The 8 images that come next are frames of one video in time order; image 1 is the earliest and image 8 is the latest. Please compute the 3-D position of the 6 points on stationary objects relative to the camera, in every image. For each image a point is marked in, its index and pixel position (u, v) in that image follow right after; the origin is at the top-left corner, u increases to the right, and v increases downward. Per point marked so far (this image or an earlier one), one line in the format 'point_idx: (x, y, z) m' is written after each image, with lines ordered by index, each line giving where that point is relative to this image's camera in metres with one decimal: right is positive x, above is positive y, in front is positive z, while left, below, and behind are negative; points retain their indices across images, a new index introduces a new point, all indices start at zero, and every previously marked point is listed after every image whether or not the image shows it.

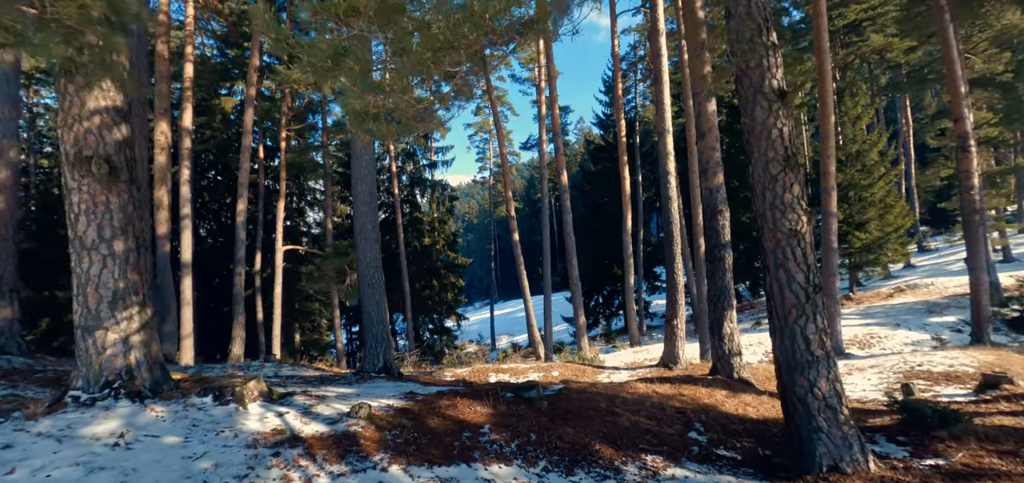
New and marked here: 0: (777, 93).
0: (+2.7, +1.6, +5.7) m
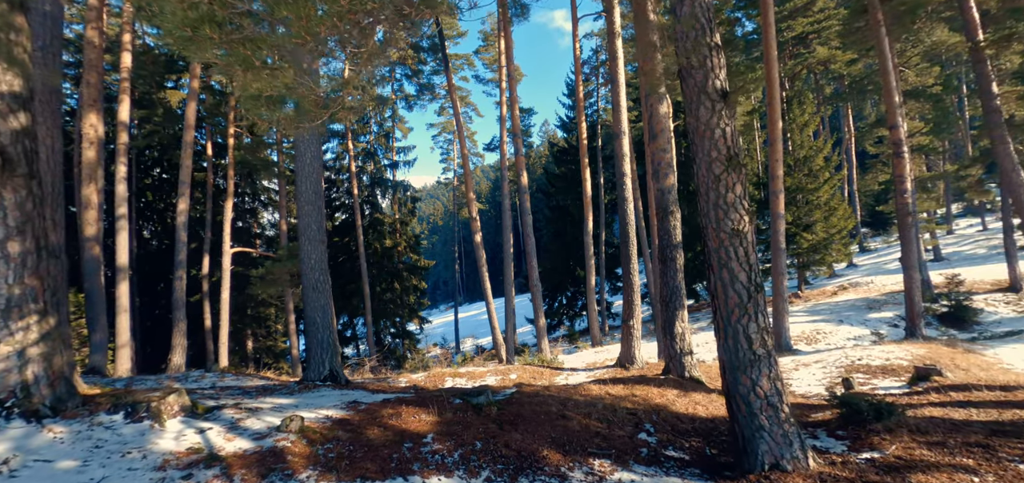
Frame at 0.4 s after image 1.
0: (+2.1, +1.6, +5.7) m
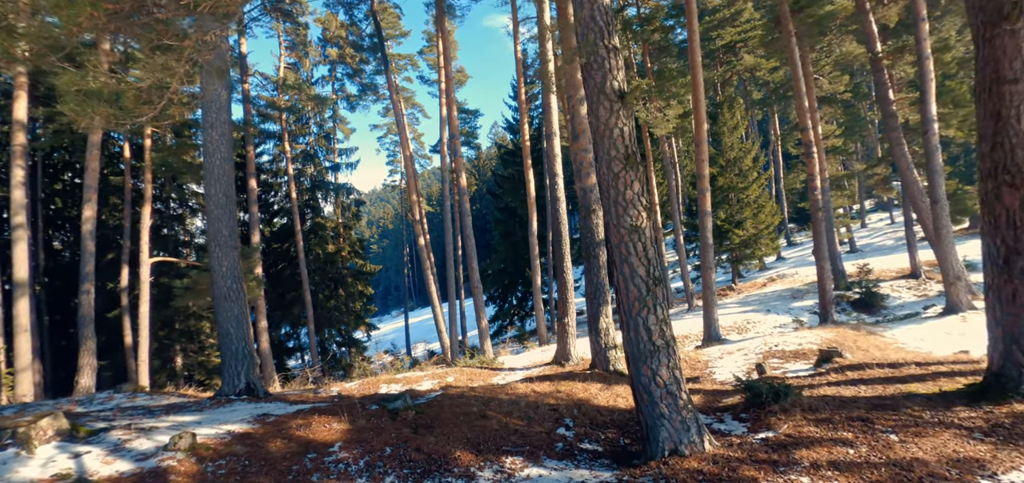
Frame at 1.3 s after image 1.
0: (+1.1, +1.6, +5.9) m
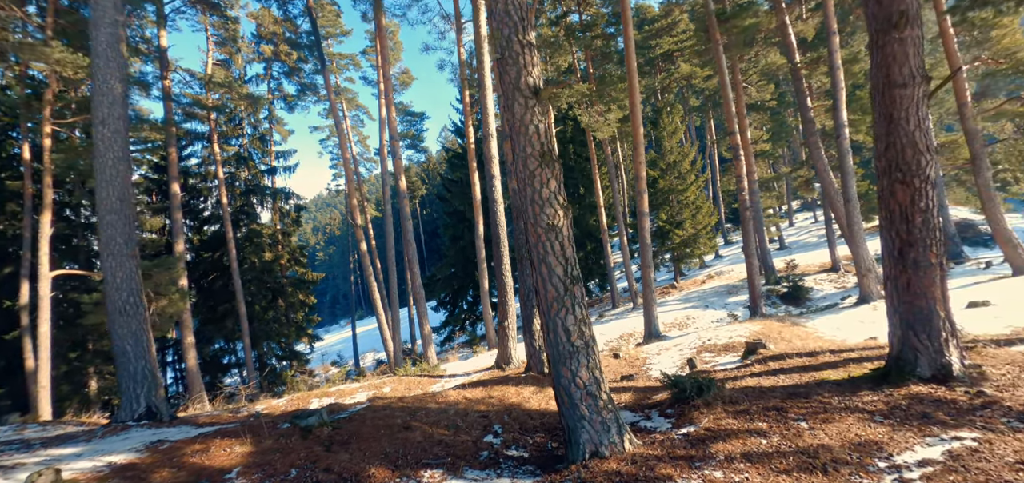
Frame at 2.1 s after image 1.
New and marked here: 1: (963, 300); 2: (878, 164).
0: (+0.2, +1.6, +5.8) m
1: (+12.6, -1.5, +15.5) m
2: (+5.5, +1.2, +8.5) m
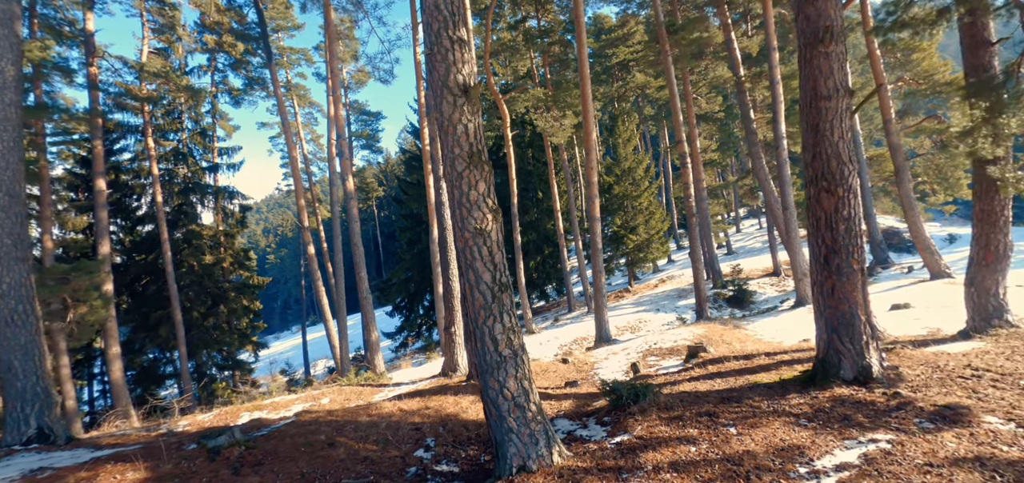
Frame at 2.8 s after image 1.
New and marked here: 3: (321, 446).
0: (-0.5, +1.5, +5.6) m
1: (+11.0, -1.7, +16.3) m
2: (+4.5, +1.1, +8.7) m
3: (-2.3, -2.4, +6.8) m
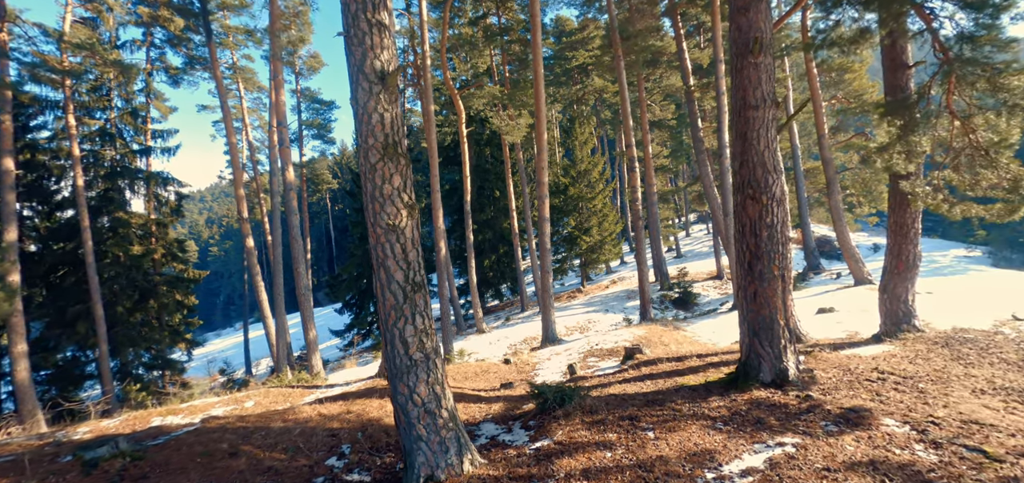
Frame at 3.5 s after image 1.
0: (-1.3, +1.6, +5.4) m
1: (+9.1, -2.0, +17.1) m
2: (+3.4, +1.0, +8.9) m
3: (-3.2, -2.4, +6.3) m
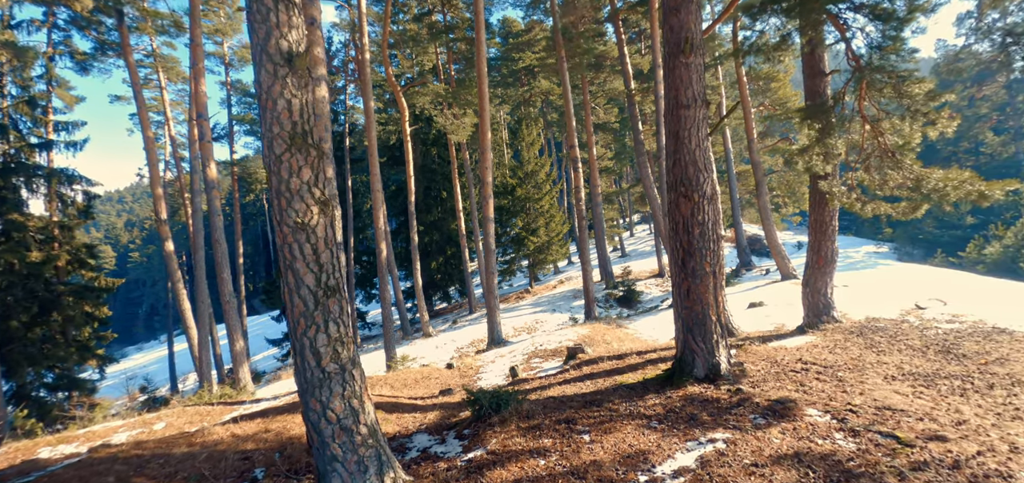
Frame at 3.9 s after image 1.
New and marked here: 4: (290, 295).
0: (-2.0, +1.6, +4.8) m
1: (+7.2, -1.9, +17.6) m
2: (+2.4, +1.0, +8.8) m
3: (-3.9, -2.4, +5.6) m
4: (-1.8, -0.5, +4.6) m
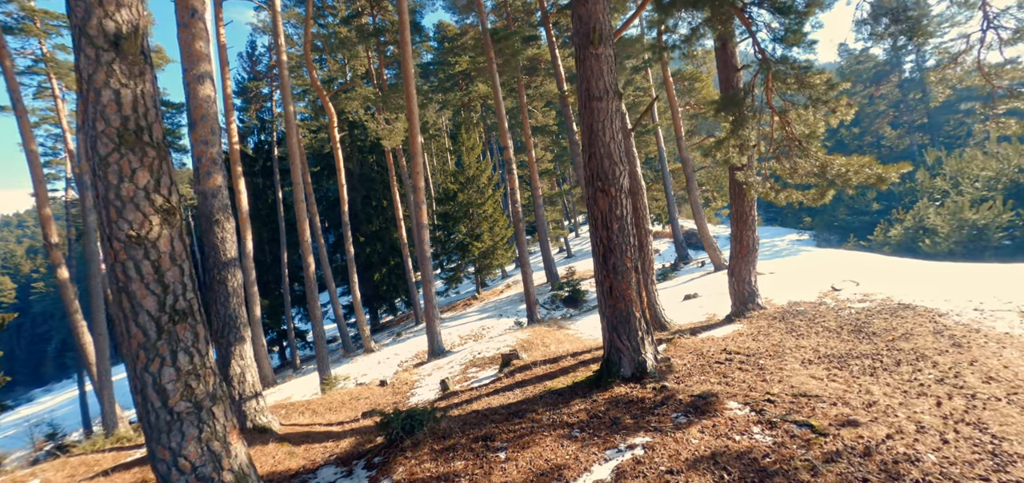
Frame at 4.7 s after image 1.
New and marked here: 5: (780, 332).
0: (-2.9, +1.4, +4.0) m
1: (+5.1, -1.7, +17.6) m
2: (+1.0, +1.1, +8.5) m
3: (-4.7, -2.7, +4.5) m
4: (-2.6, -0.6, +3.8) m
5: (+4.7, -1.6, +9.8) m
